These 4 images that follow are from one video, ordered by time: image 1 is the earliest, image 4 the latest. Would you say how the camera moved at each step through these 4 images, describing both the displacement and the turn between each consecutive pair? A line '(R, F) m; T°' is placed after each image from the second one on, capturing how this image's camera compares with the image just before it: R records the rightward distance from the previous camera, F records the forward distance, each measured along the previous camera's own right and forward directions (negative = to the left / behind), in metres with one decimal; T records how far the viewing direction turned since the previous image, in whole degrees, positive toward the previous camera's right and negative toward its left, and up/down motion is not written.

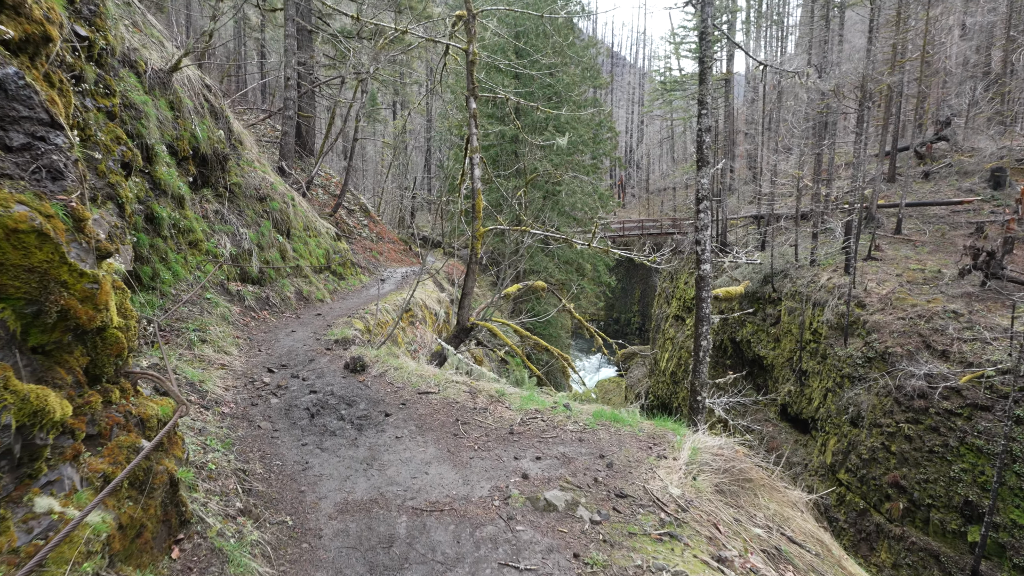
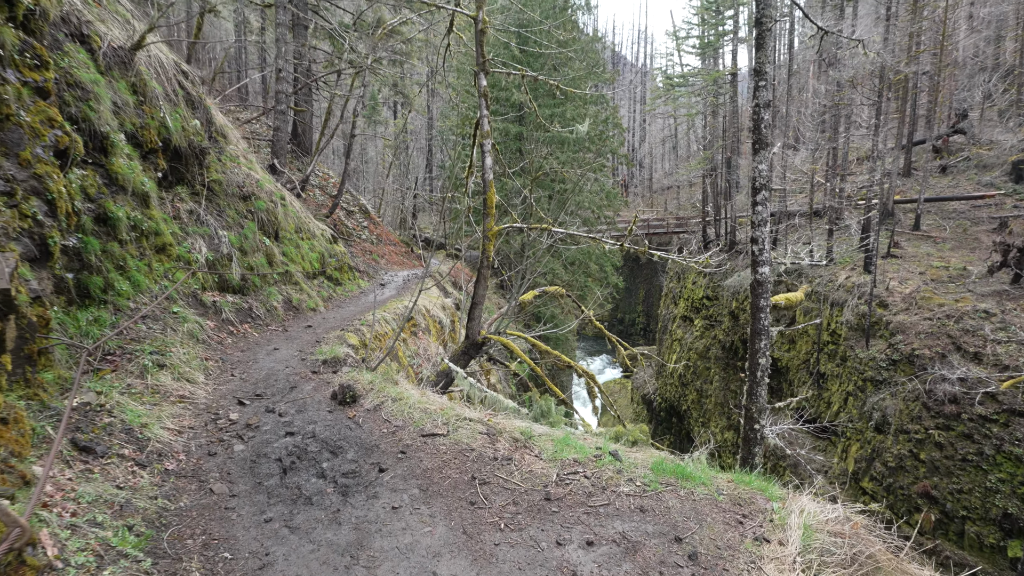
(-0.2, +0.9) m; 0°
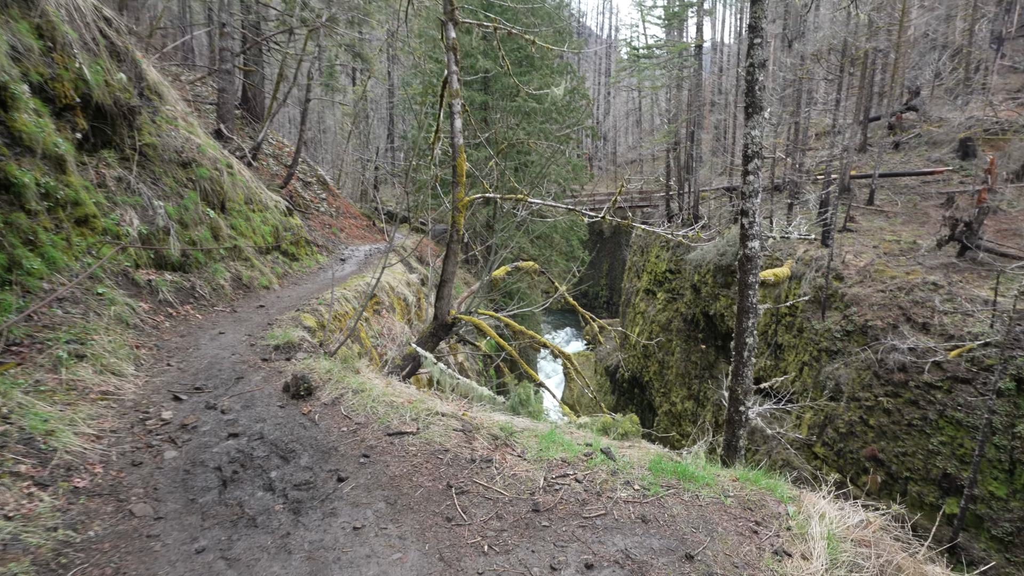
(-0.1, +0.4) m; +4°
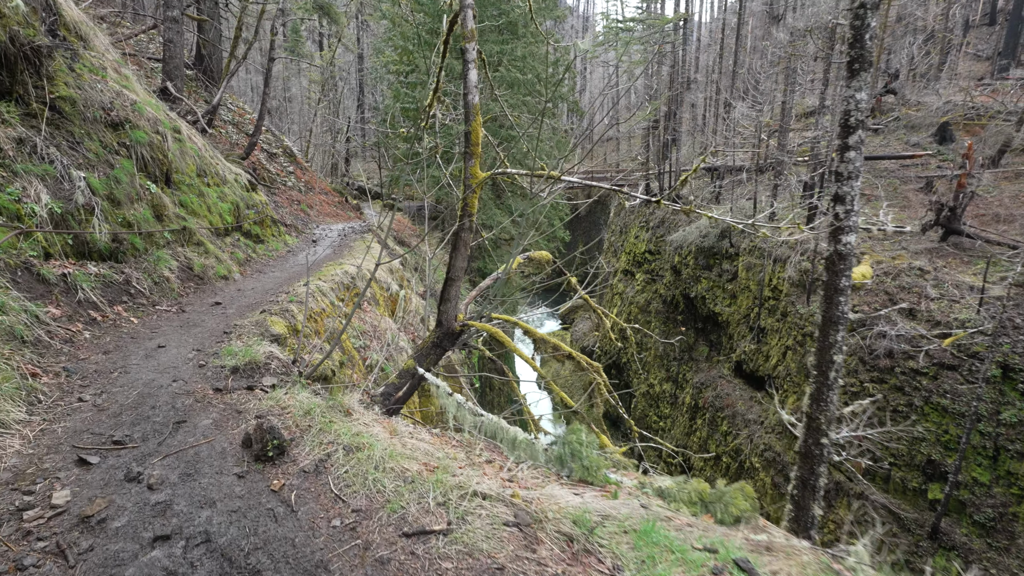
(-0.4, +1.0) m; +3°
